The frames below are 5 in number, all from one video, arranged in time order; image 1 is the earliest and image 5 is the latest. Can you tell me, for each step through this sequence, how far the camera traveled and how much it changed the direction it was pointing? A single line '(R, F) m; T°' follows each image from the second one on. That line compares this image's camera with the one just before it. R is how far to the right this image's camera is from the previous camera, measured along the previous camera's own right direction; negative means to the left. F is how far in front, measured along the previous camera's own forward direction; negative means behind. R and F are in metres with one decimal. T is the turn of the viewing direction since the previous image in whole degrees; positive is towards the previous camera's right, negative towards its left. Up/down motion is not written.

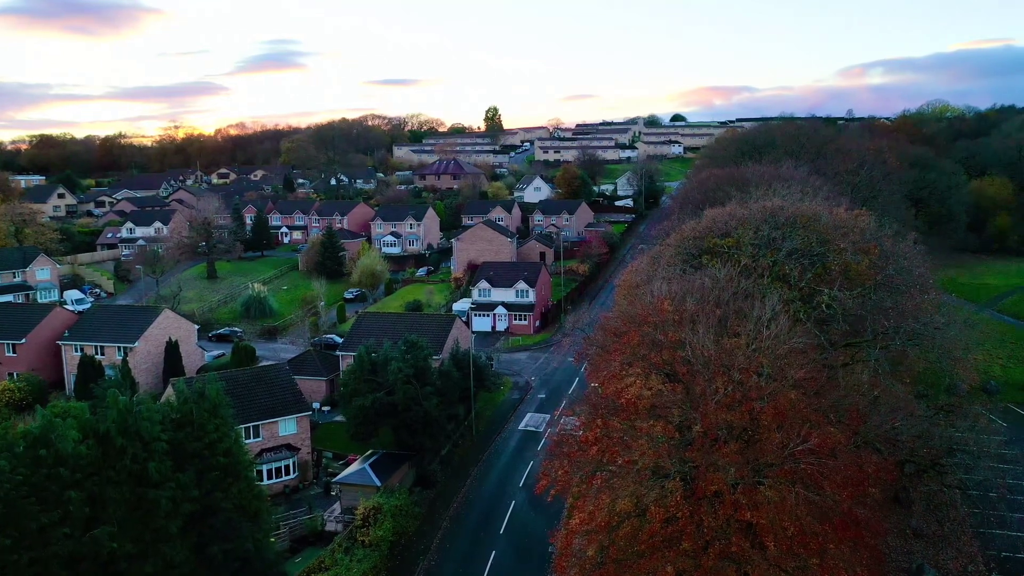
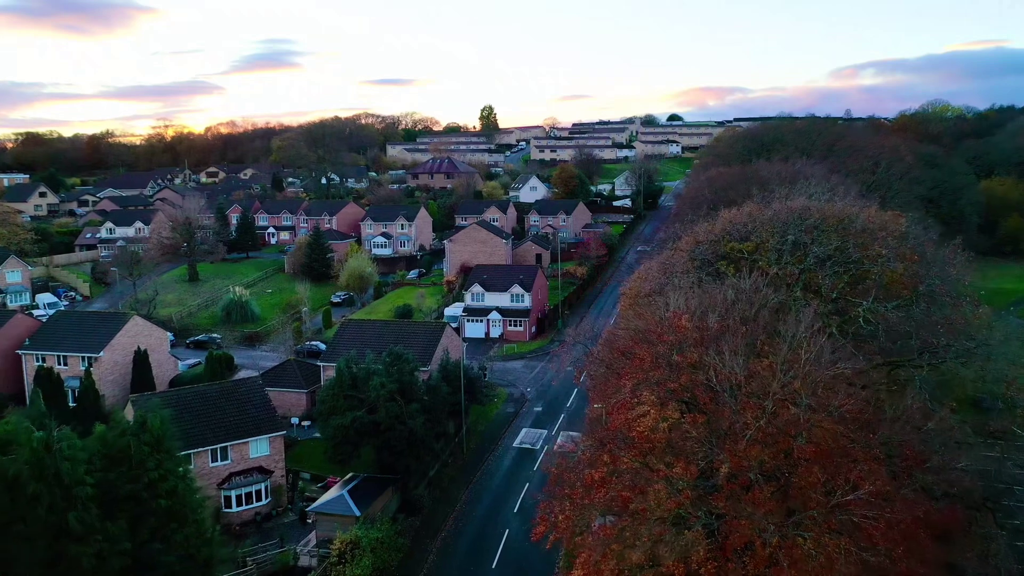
(+0.1, +2.5) m; 0°
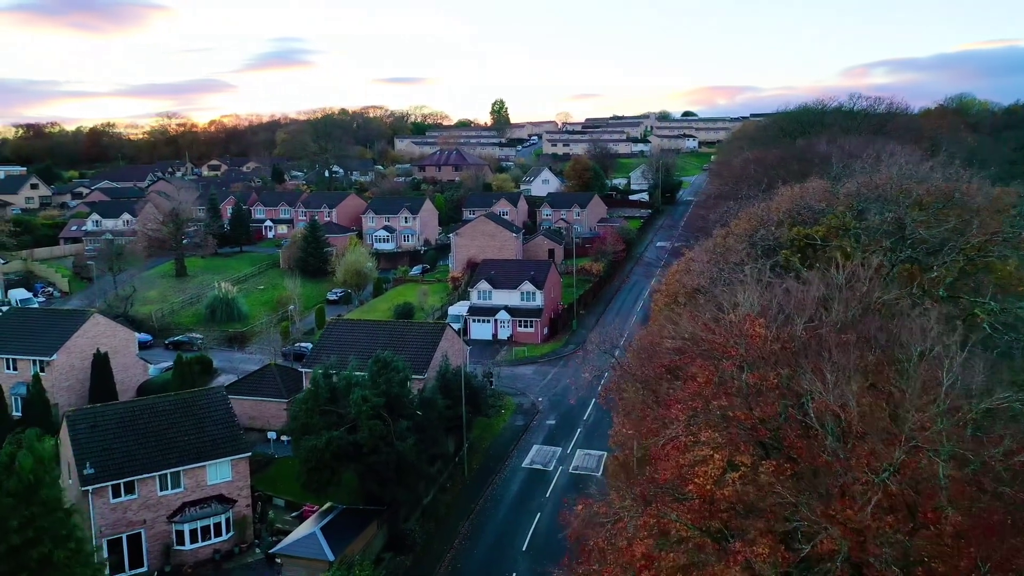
(+0.1, +4.3) m; -1°
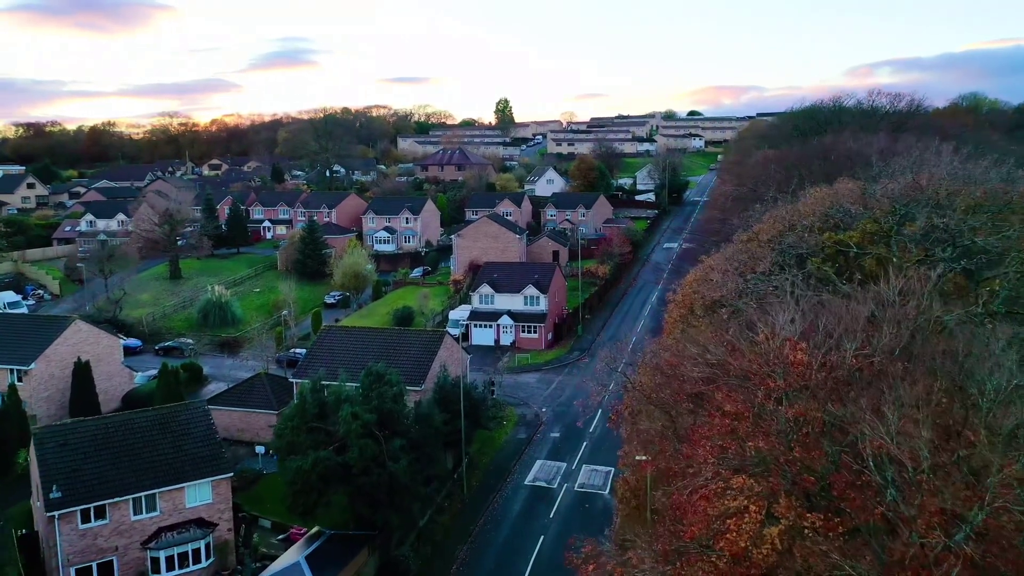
(+0.1, +1.6) m; 0°
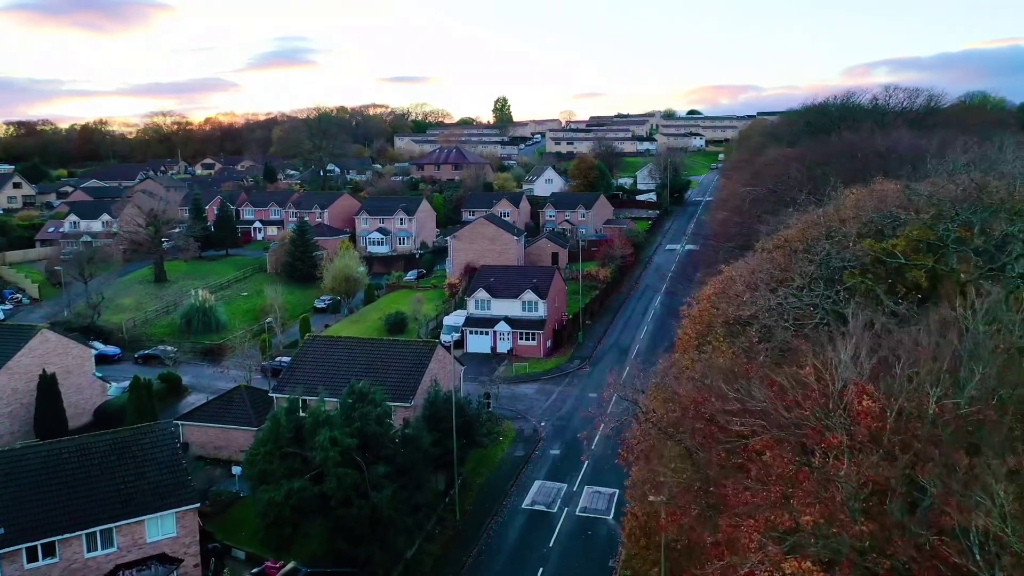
(+0.1, +1.9) m; 0°
